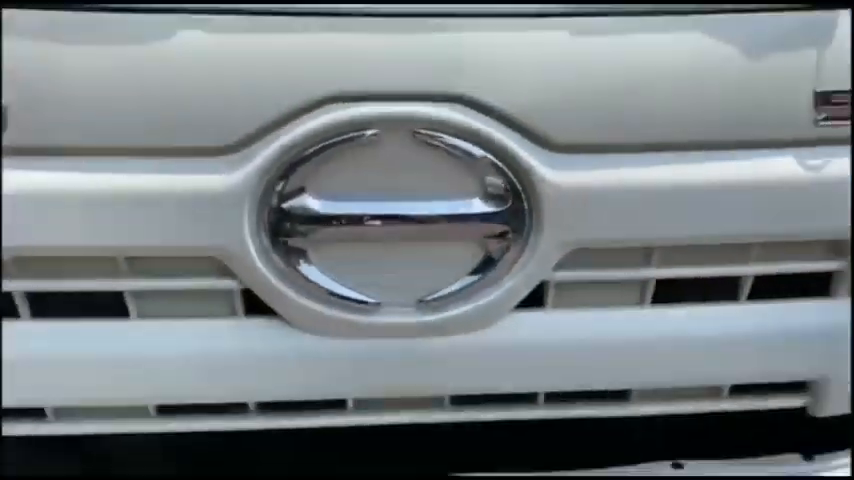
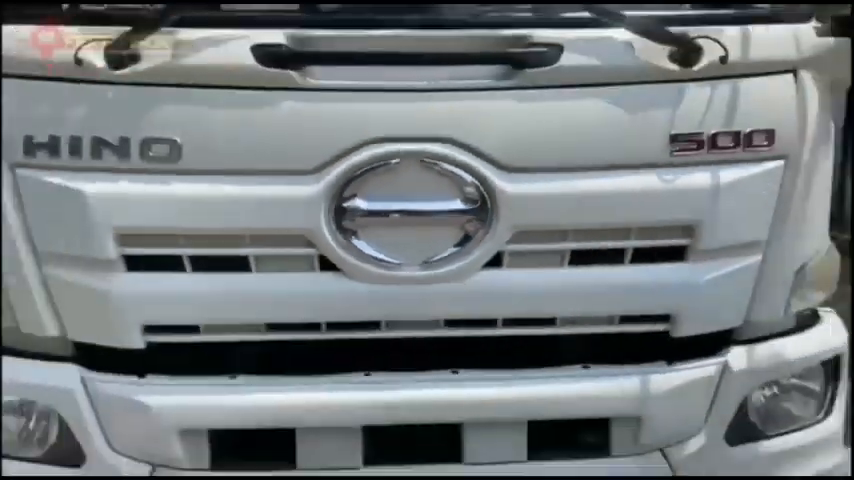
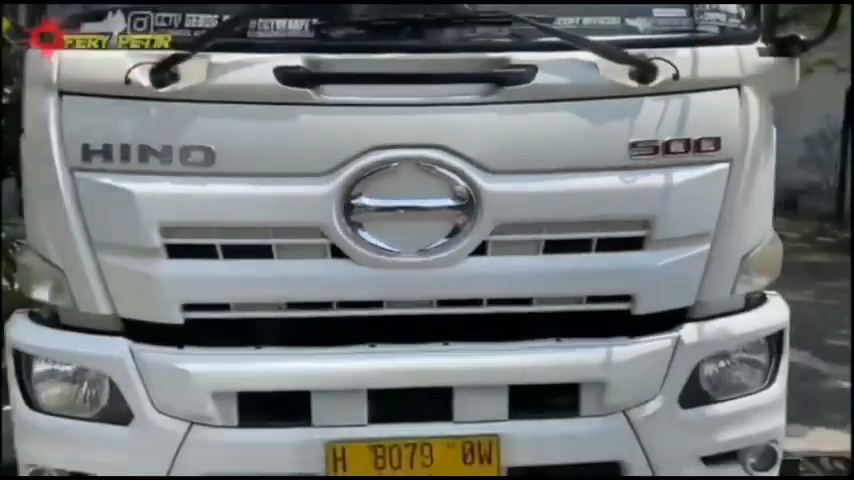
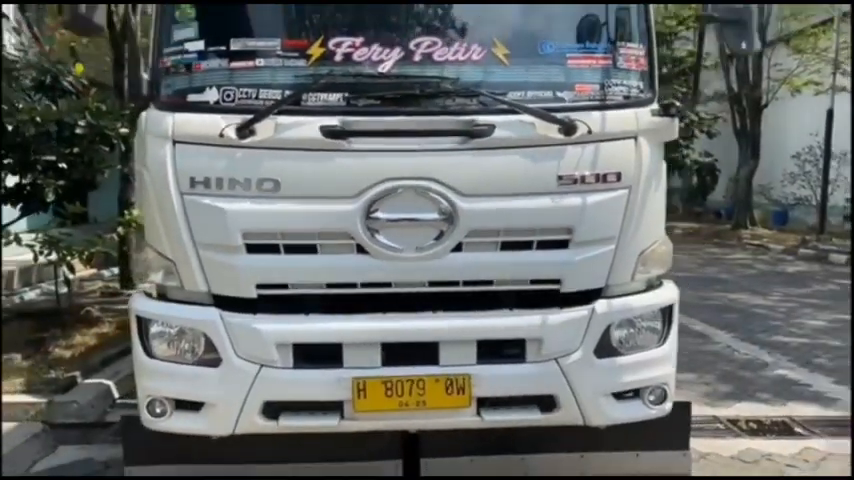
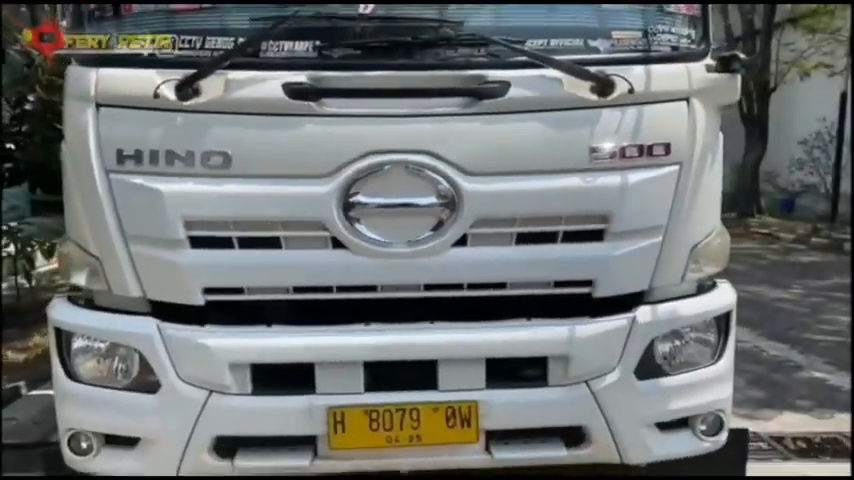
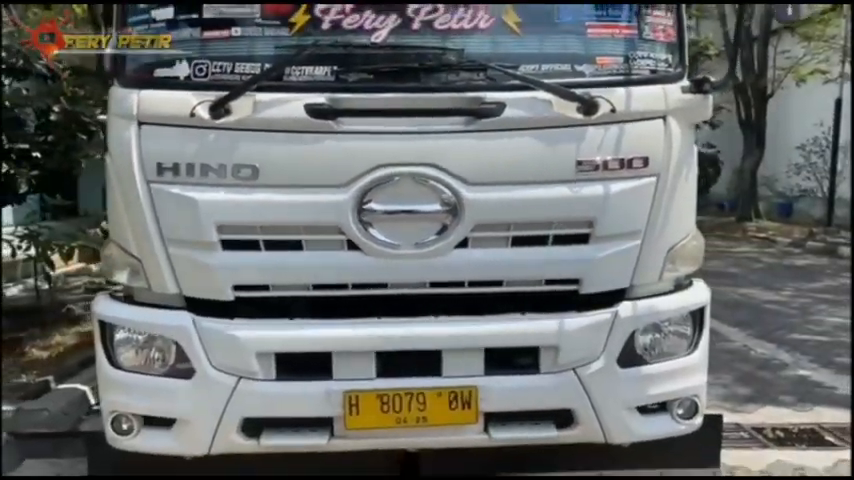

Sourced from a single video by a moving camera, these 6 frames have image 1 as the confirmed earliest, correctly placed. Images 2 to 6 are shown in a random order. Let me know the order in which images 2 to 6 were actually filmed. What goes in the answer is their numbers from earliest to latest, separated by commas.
2, 3, 5, 6, 4
